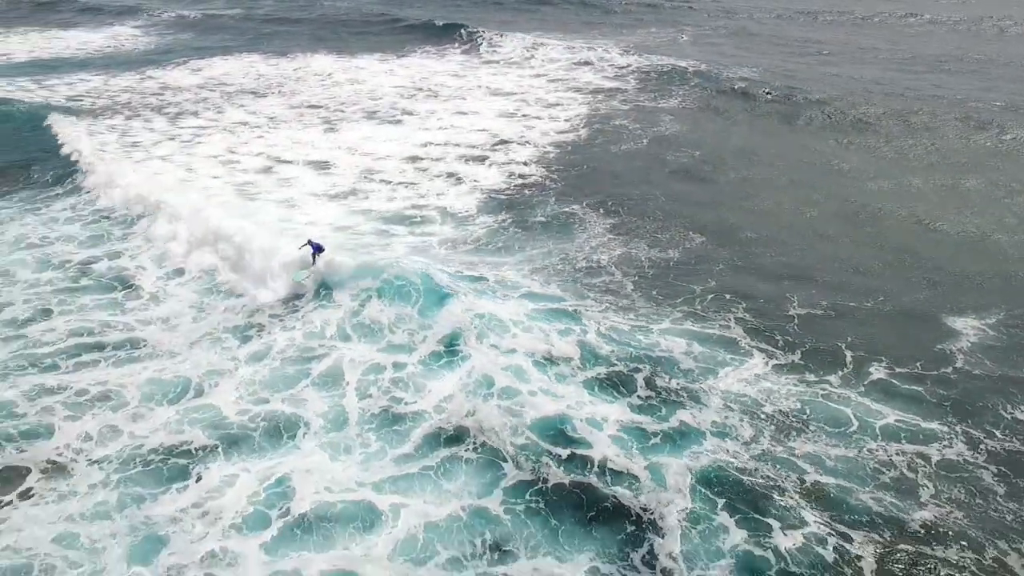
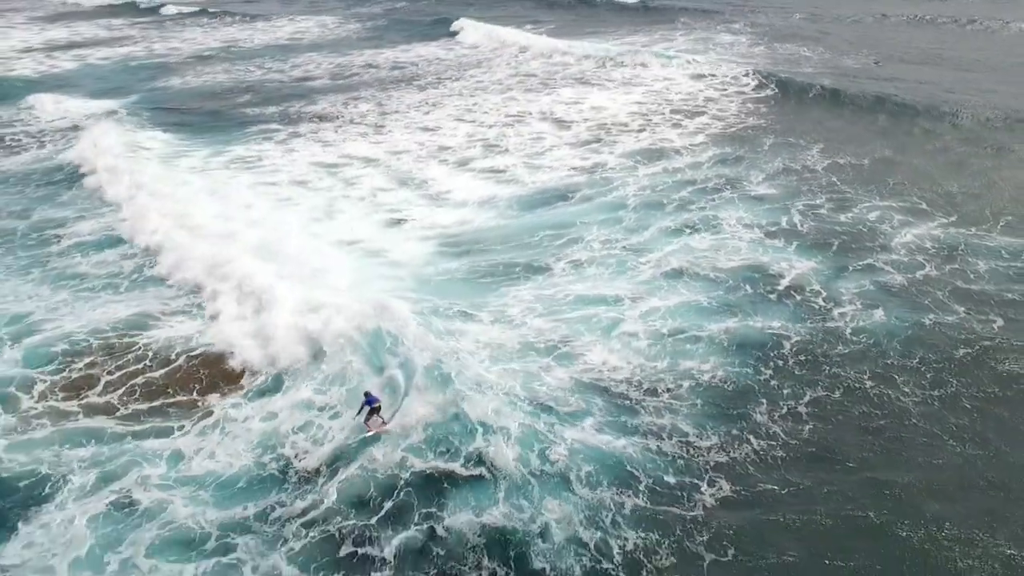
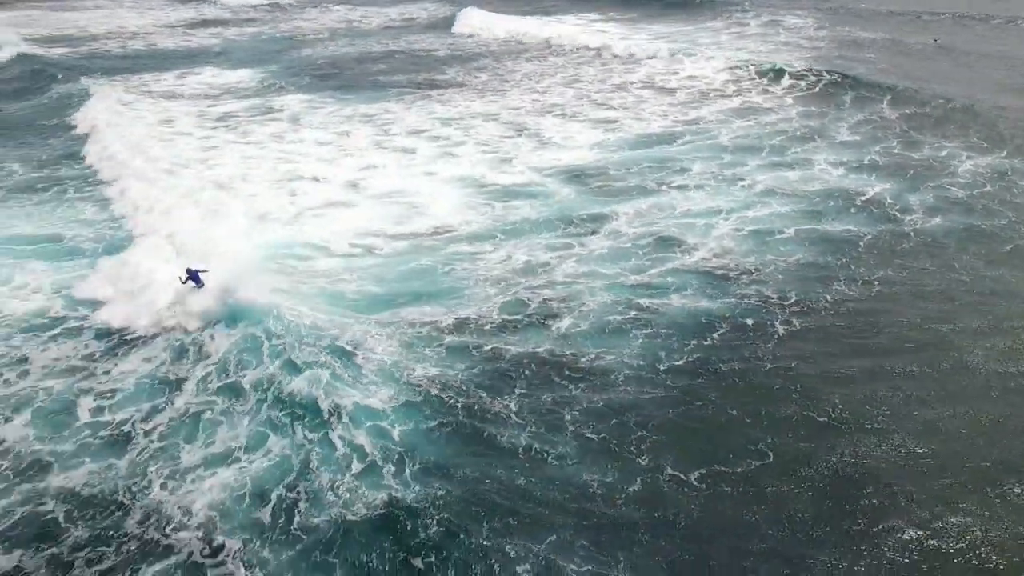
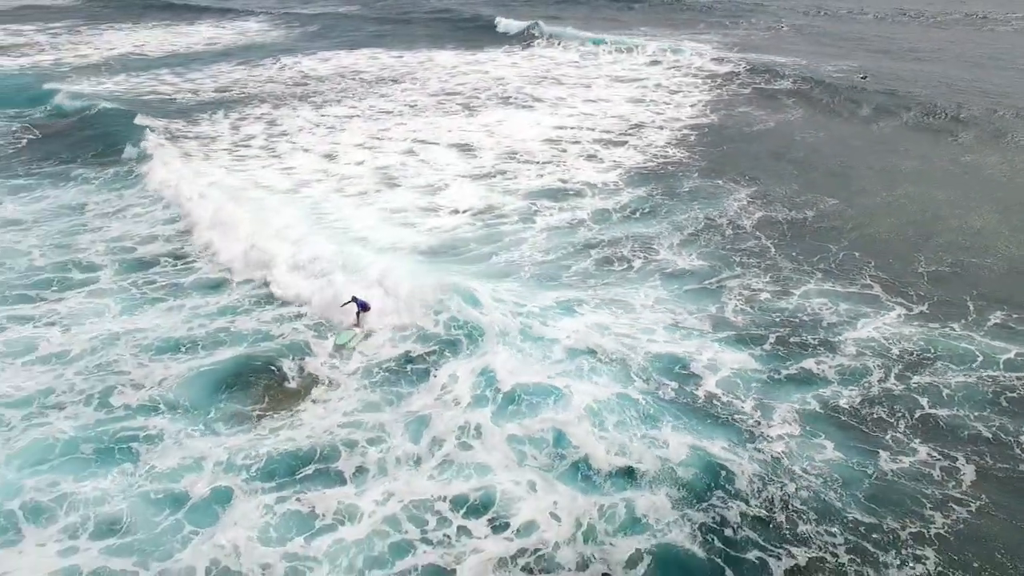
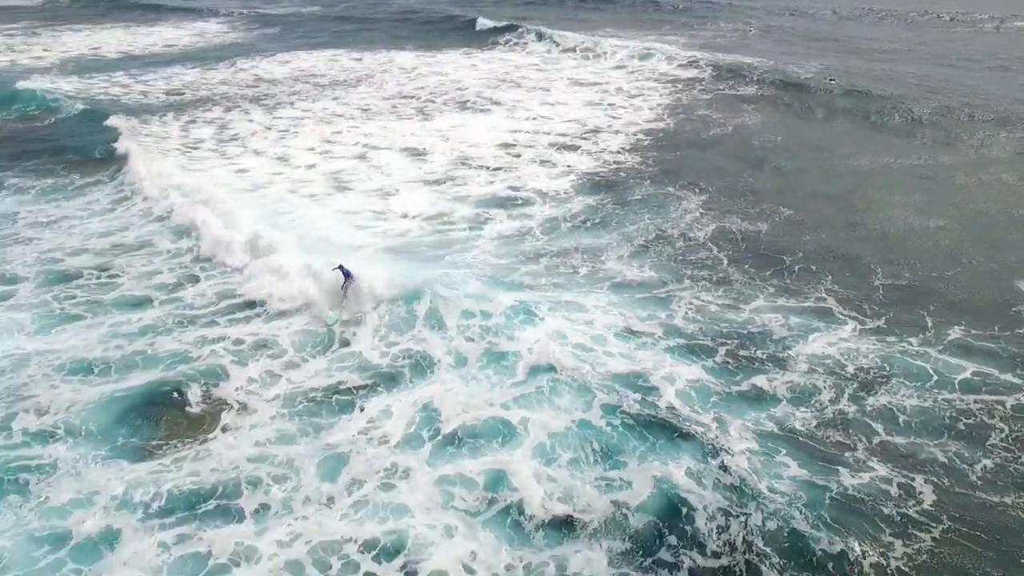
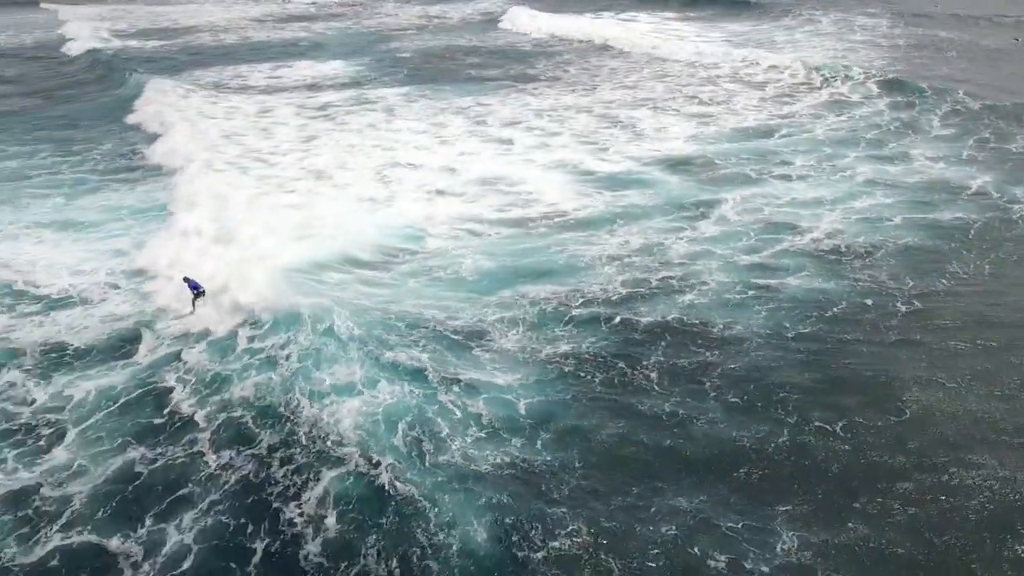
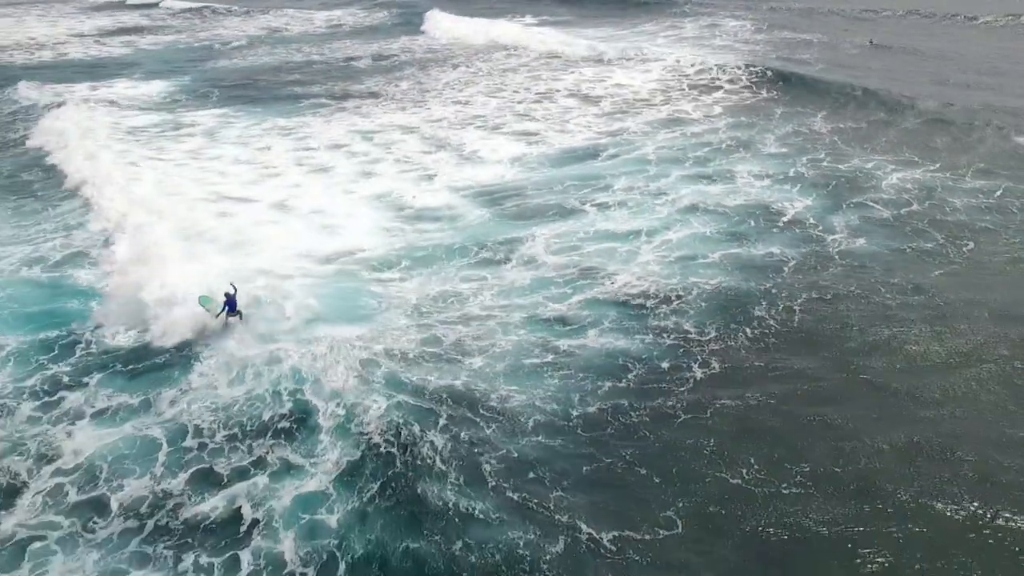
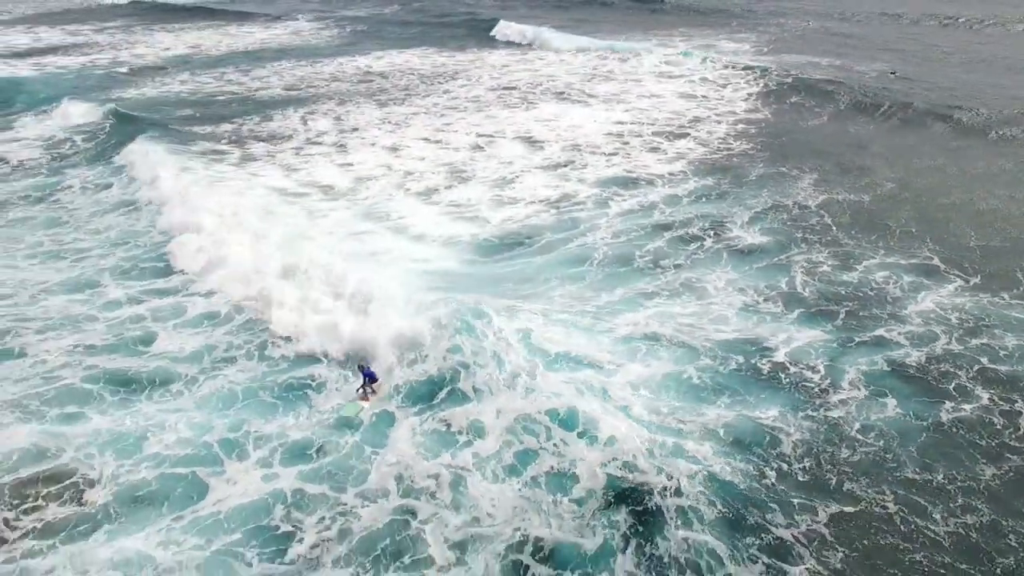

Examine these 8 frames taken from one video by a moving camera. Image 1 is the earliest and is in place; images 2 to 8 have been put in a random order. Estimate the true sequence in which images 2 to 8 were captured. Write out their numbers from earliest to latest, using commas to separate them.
5, 4, 8, 2, 7, 3, 6
